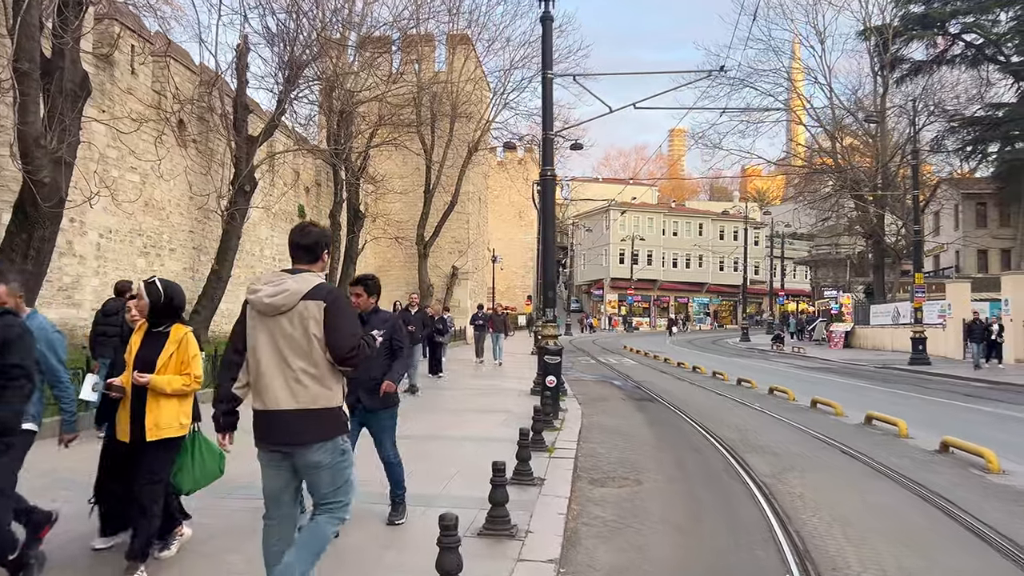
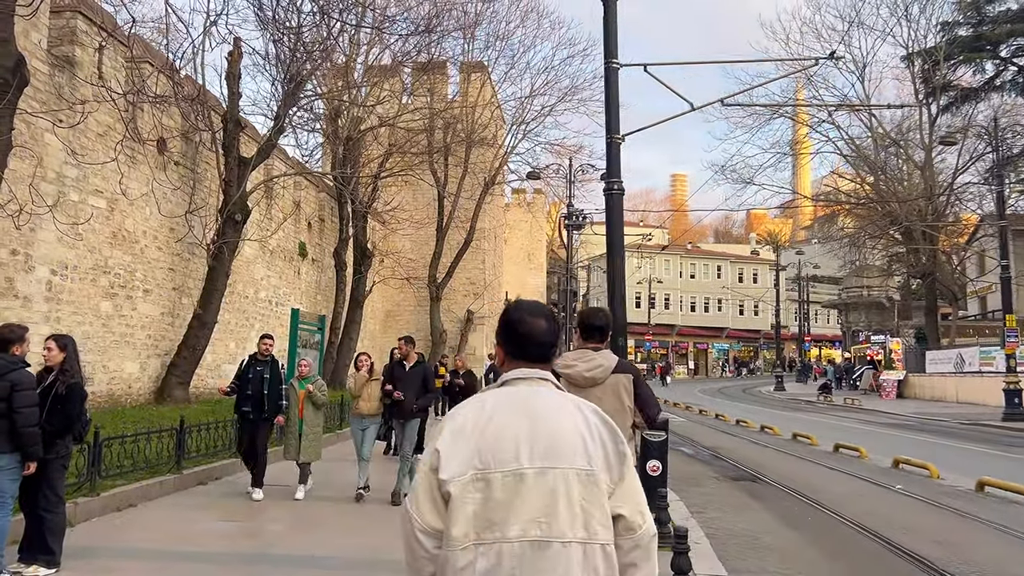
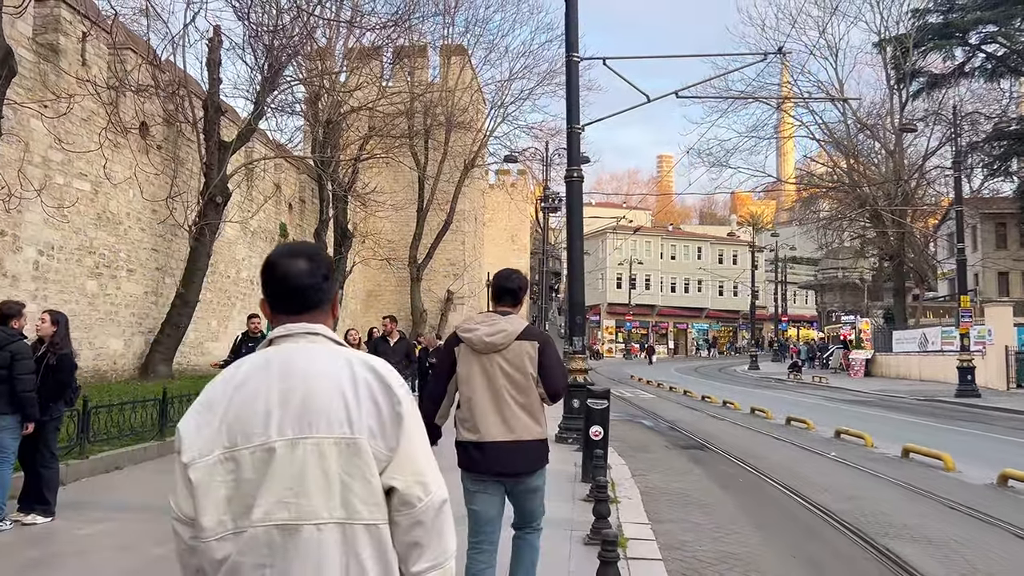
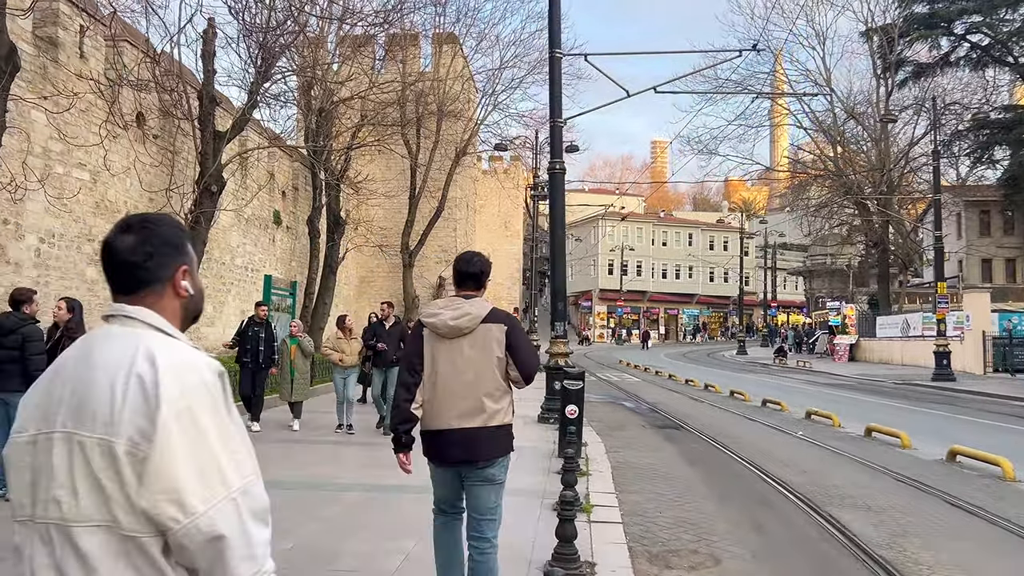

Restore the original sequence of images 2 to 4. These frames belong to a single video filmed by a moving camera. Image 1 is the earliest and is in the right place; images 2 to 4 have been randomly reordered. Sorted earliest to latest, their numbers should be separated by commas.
4, 3, 2
